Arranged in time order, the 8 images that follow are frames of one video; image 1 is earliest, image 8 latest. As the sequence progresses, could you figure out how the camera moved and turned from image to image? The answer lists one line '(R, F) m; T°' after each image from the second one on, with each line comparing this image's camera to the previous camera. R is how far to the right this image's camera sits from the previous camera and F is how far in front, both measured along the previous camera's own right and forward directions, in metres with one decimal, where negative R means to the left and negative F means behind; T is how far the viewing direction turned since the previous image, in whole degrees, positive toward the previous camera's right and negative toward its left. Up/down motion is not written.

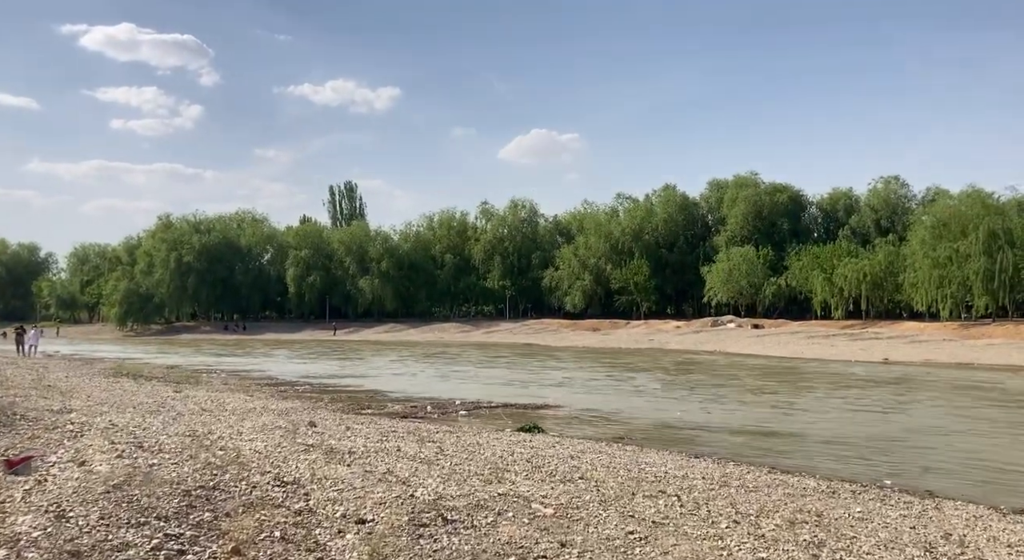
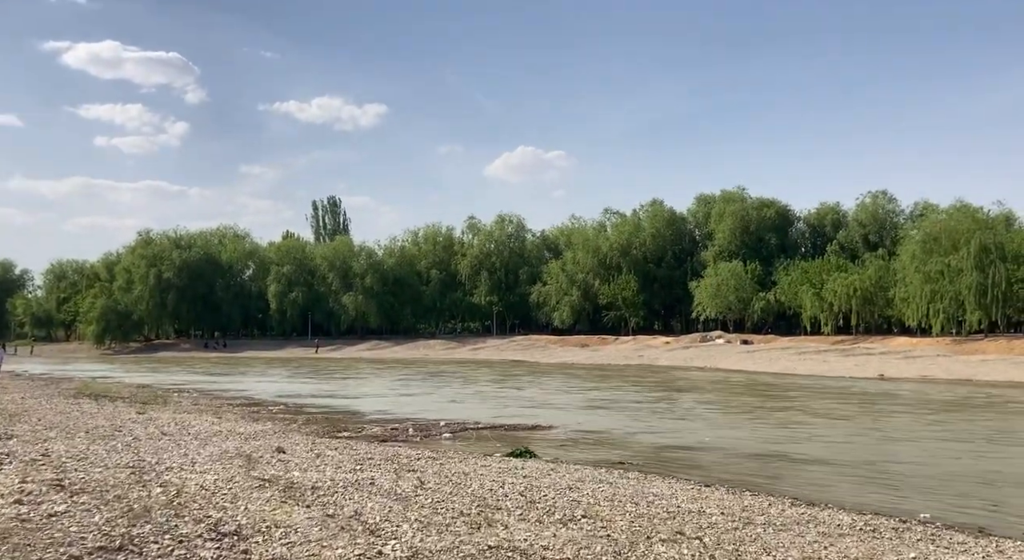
(-0.1, +2.3) m; +1°
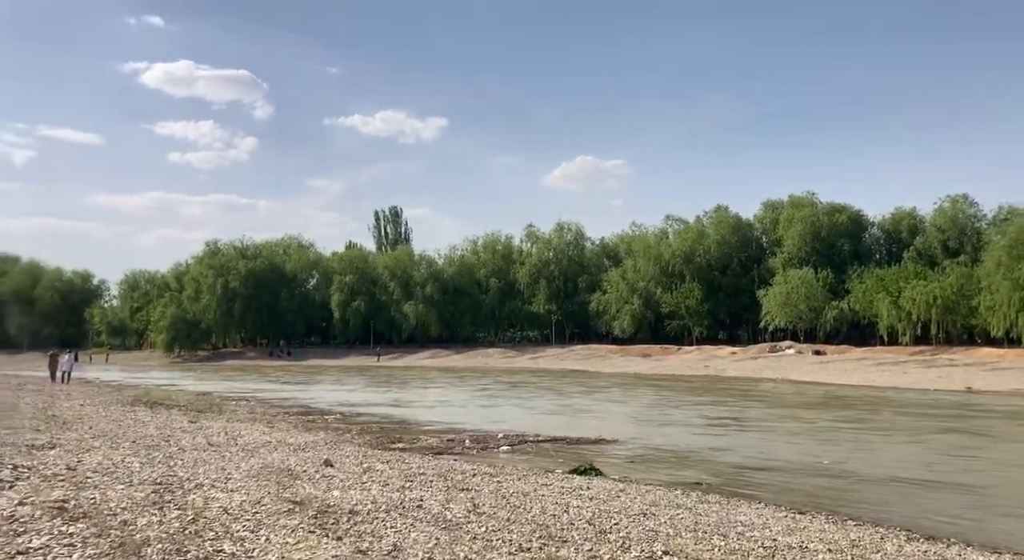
(-0.1, +2.0) m; -4°
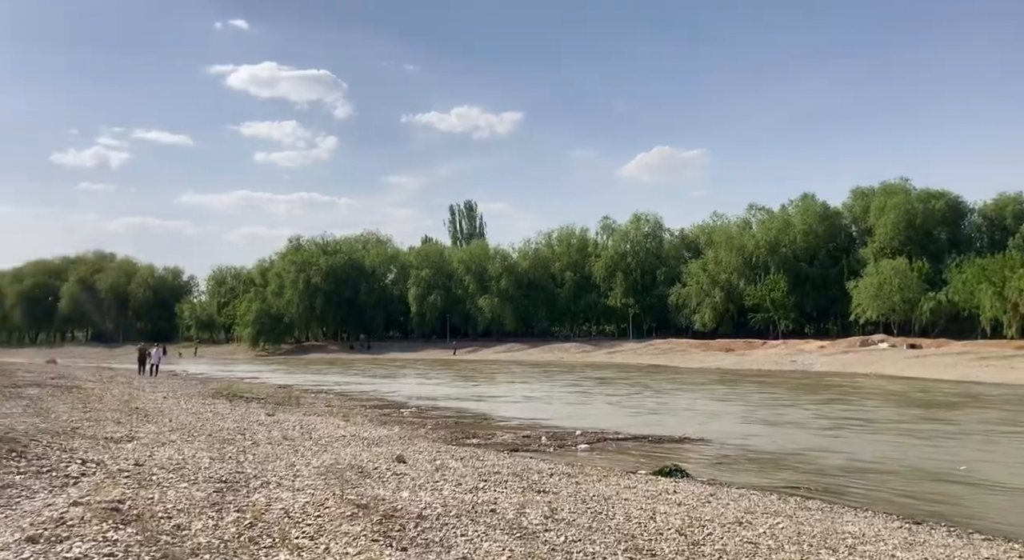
(-0.1, +1.1) m; -5°
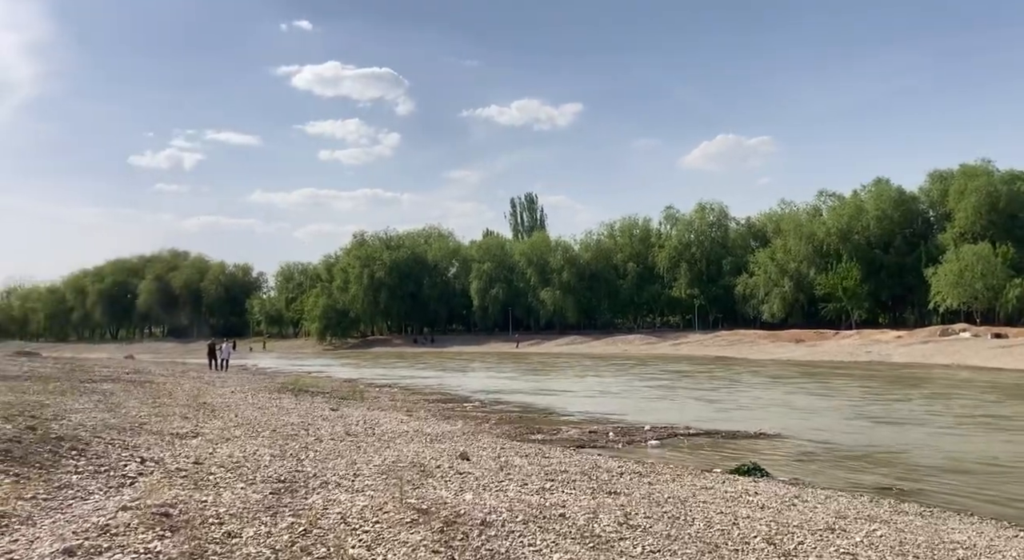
(-0.1, +0.9) m; -4°
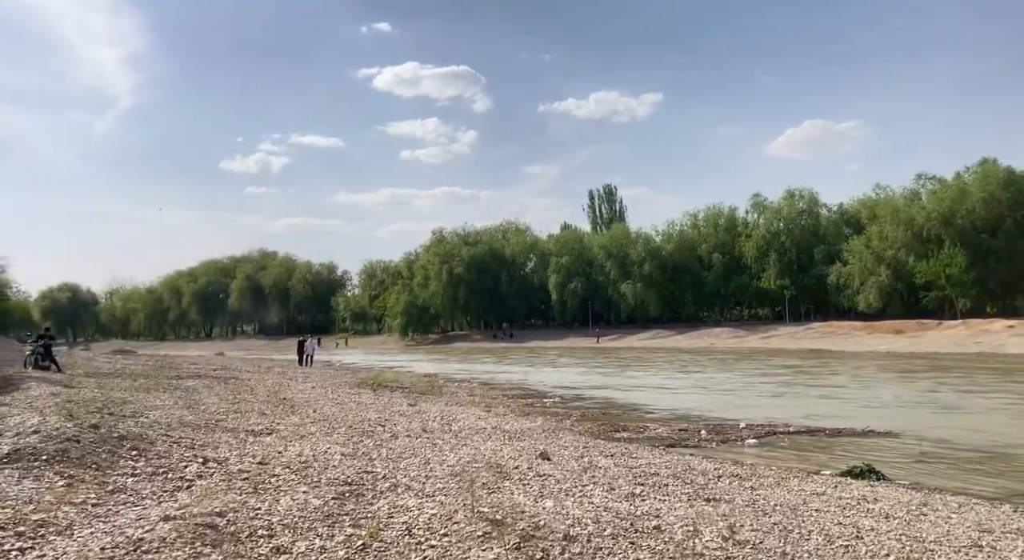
(0.0, +1.4) m; -6°
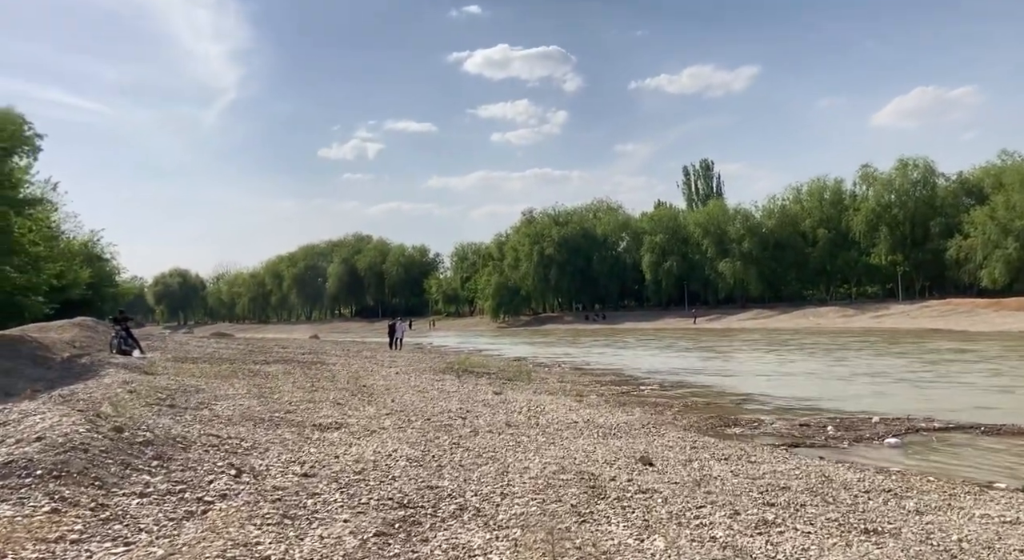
(0.0, +2.9) m; -6°
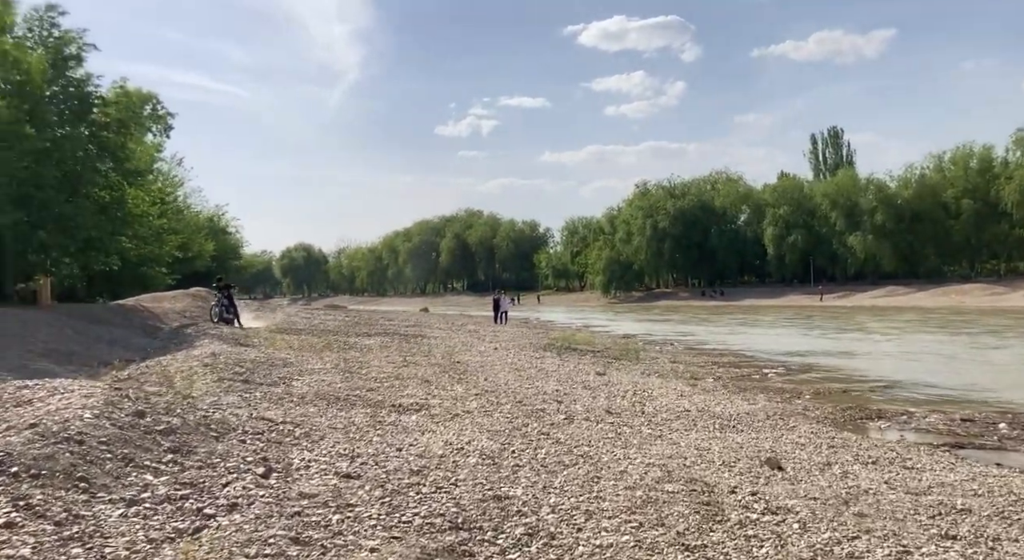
(+0.3, +2.7) m; -8°
